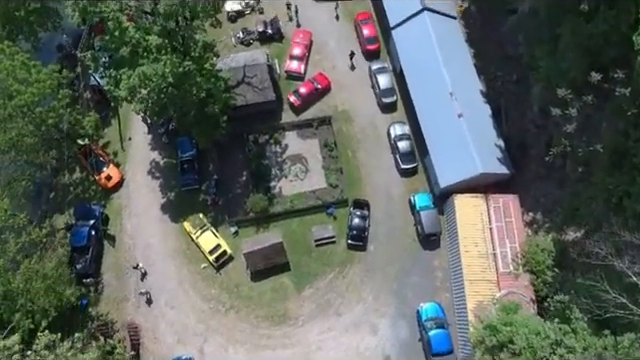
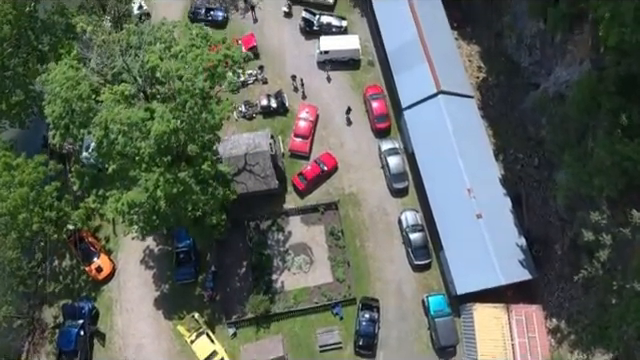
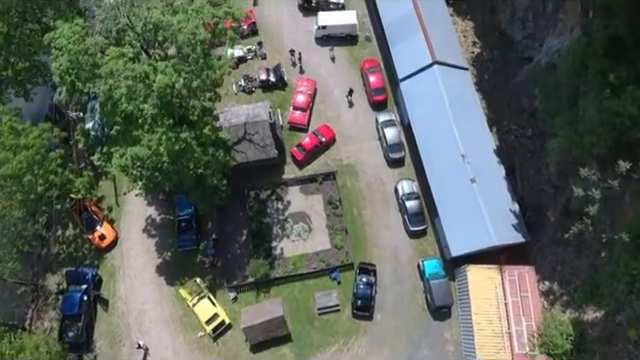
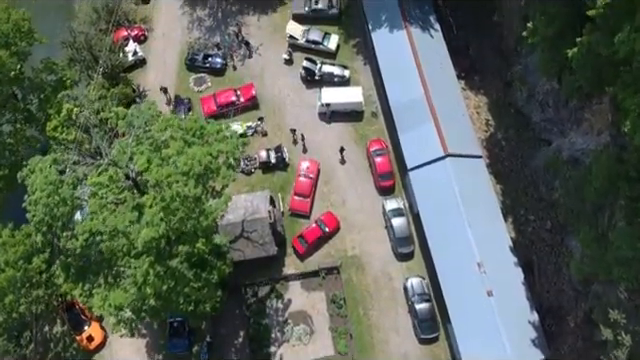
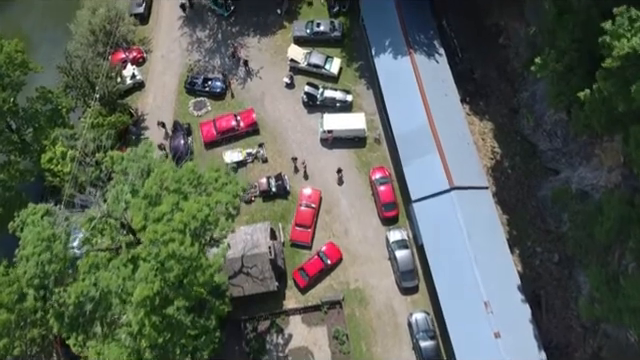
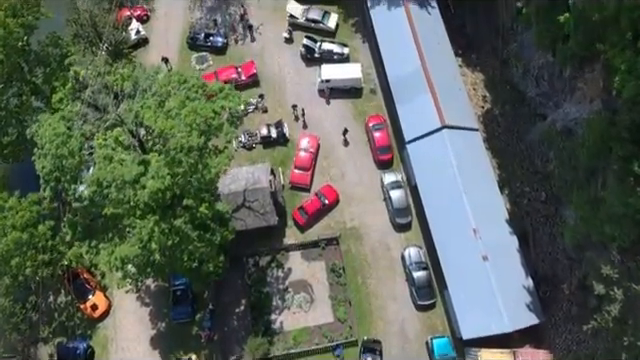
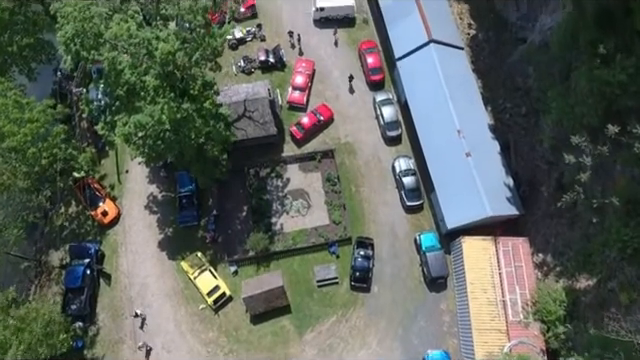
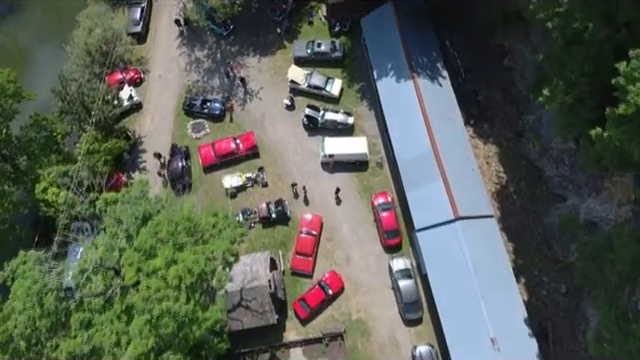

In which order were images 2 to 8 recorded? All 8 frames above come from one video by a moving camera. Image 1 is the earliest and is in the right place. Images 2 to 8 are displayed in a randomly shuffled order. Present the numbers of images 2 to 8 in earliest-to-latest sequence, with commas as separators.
7, 3, 2, 6, 4, 5, 8
